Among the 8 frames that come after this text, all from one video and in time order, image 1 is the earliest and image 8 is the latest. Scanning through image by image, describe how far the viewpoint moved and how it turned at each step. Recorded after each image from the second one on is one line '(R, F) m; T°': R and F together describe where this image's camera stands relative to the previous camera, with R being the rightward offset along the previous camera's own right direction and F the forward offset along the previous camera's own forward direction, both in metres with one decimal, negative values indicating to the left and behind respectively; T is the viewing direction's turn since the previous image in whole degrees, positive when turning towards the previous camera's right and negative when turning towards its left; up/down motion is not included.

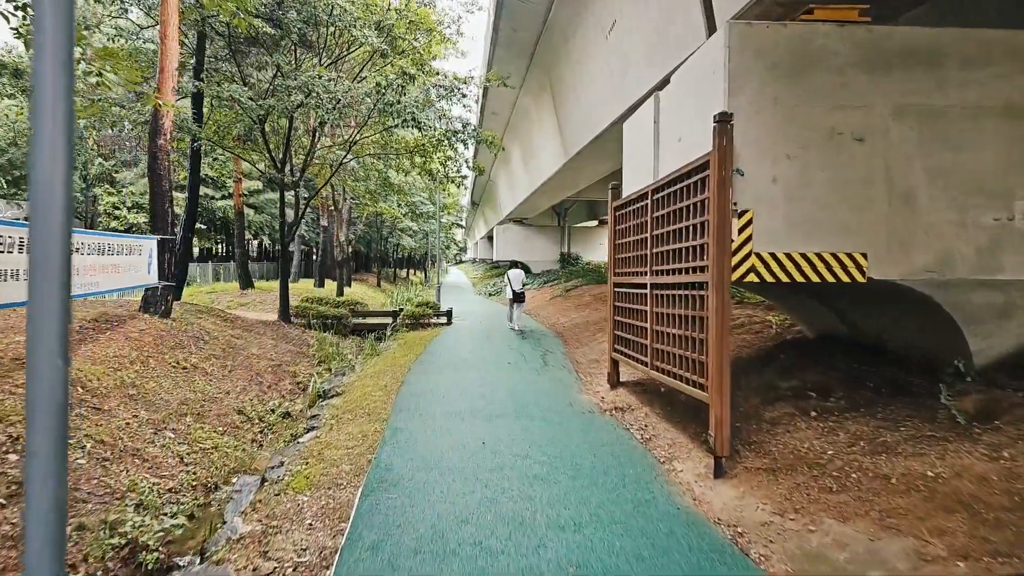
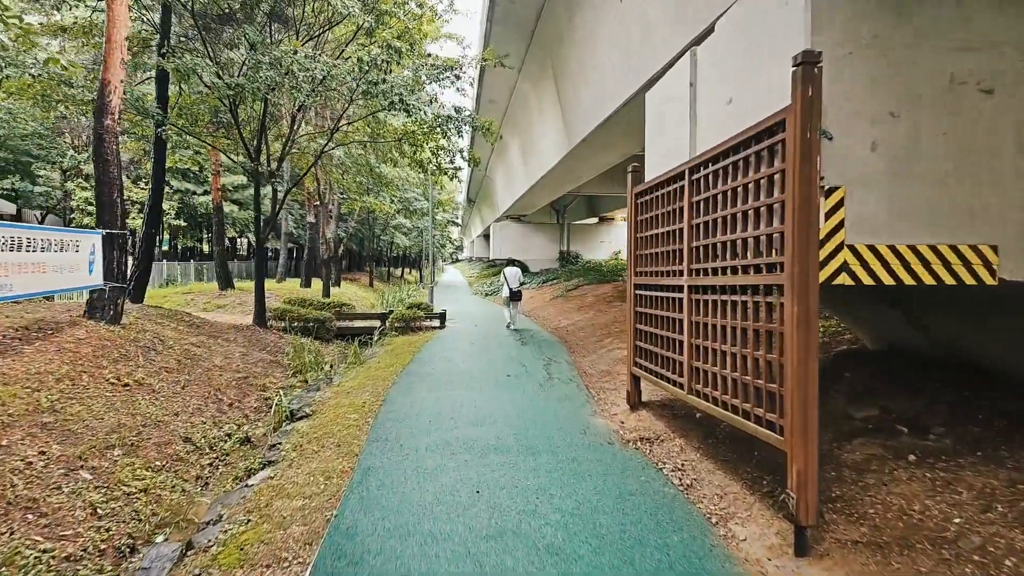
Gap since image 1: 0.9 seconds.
(0.0, +1.0) m; 0°
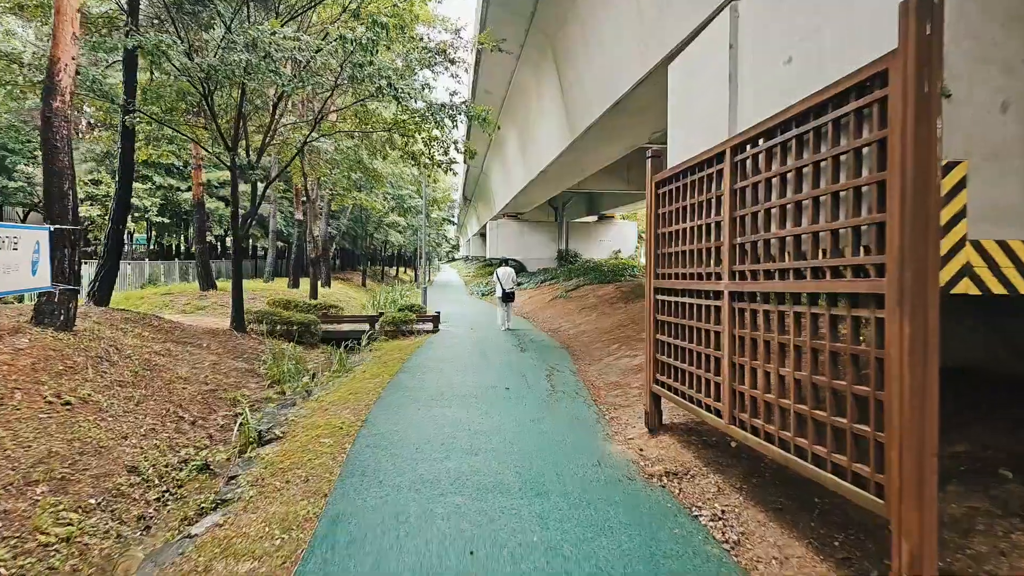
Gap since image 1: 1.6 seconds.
(0.0, +0.7) m; 0°
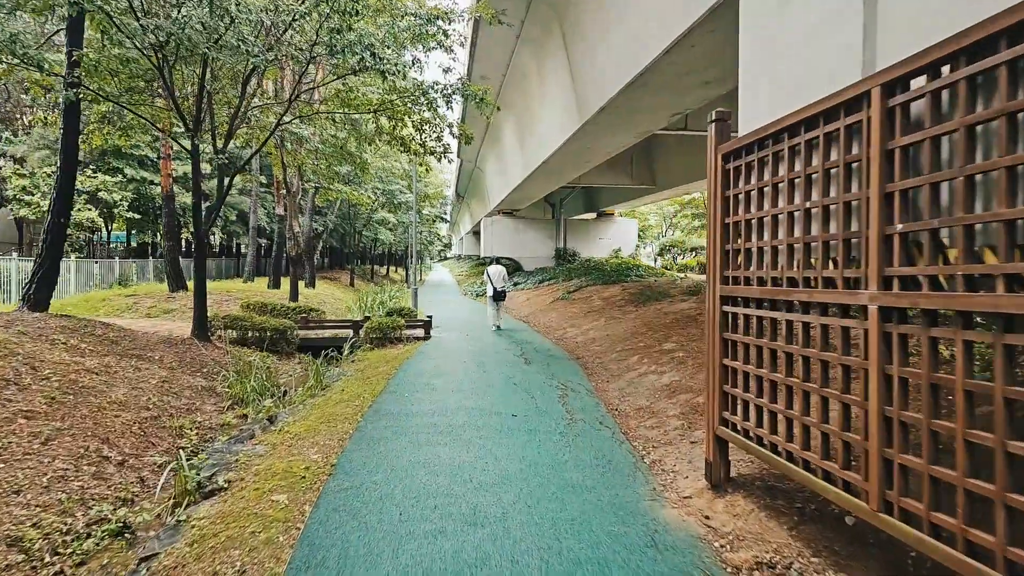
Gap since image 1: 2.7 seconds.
(-0.1, +1.1) m; +1°
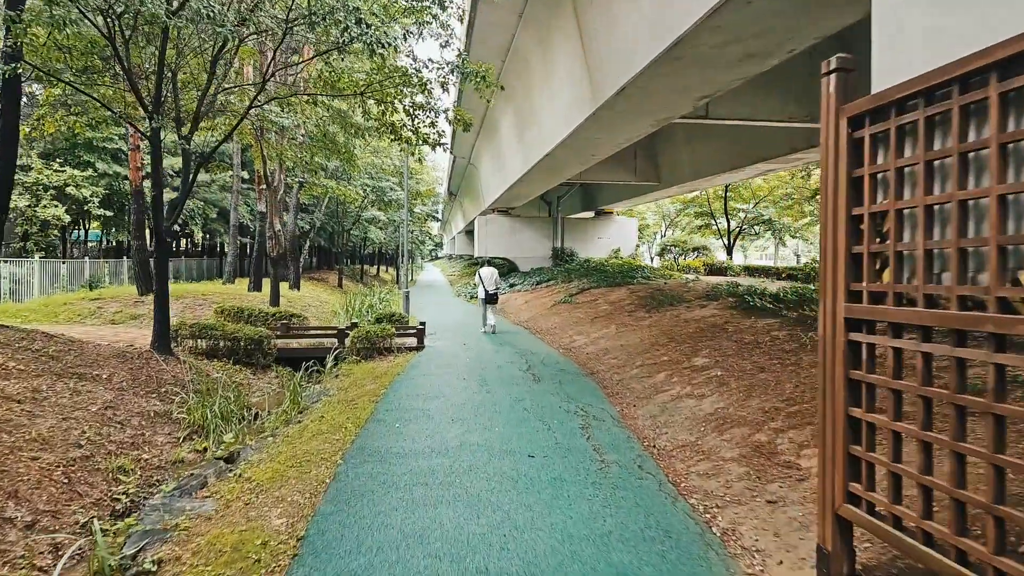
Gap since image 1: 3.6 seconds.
(-0.1, +1.0) m; +1°
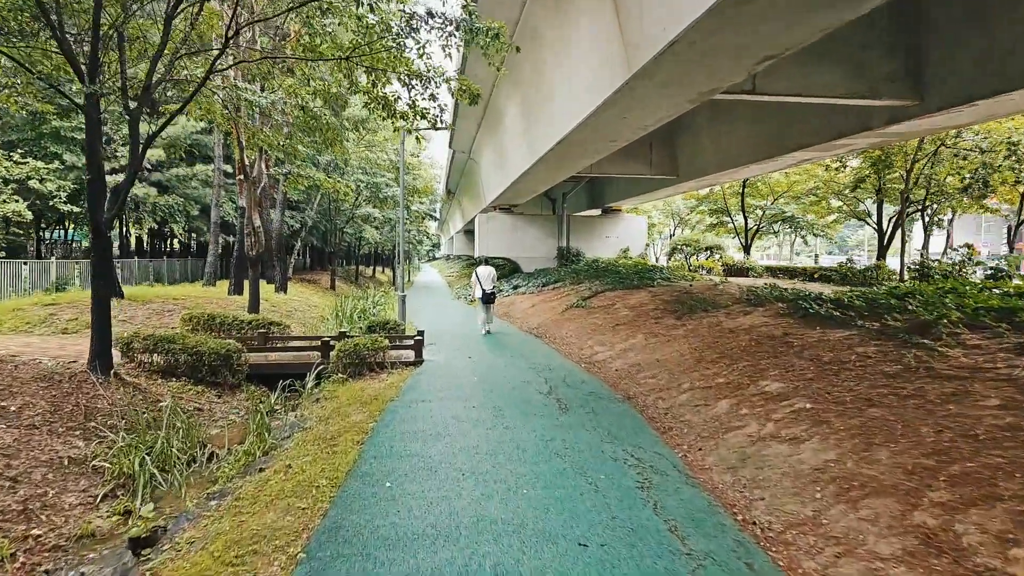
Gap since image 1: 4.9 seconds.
(-0.2, +1.3) m; 0°
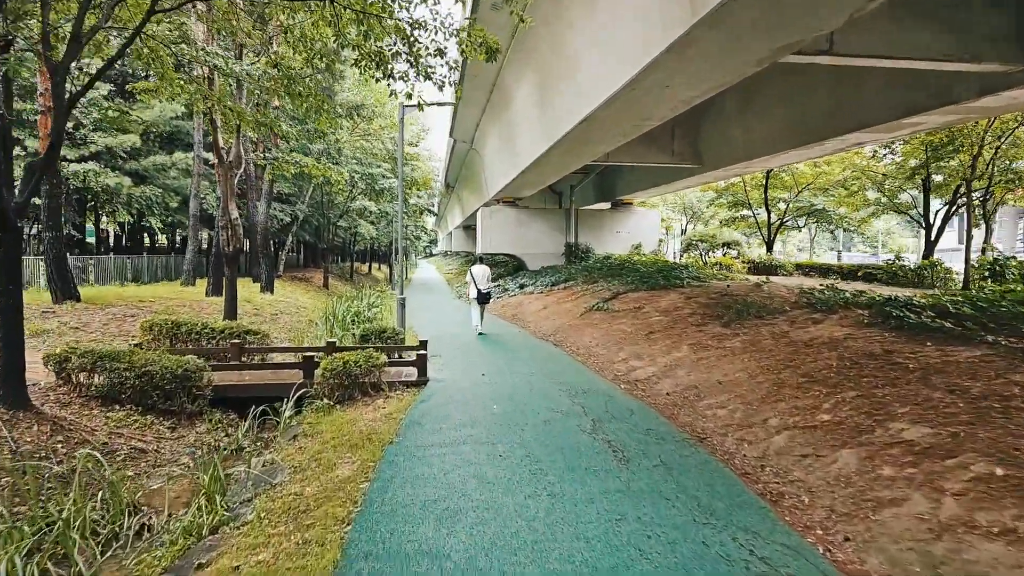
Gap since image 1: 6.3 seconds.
(-0.2, +1.3) m; 0°
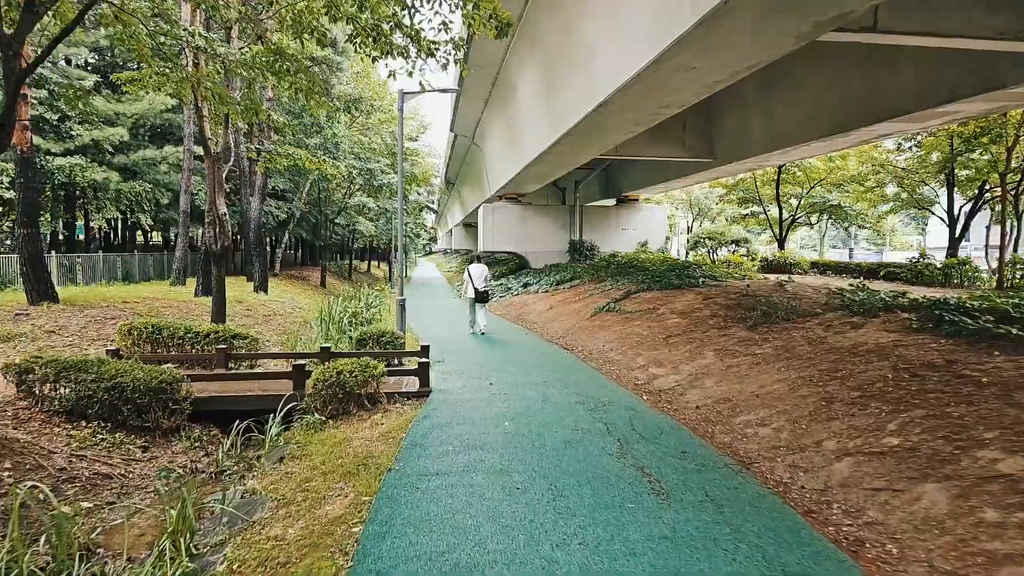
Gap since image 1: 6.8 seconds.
(-0.1, +0.6) m; 0°
